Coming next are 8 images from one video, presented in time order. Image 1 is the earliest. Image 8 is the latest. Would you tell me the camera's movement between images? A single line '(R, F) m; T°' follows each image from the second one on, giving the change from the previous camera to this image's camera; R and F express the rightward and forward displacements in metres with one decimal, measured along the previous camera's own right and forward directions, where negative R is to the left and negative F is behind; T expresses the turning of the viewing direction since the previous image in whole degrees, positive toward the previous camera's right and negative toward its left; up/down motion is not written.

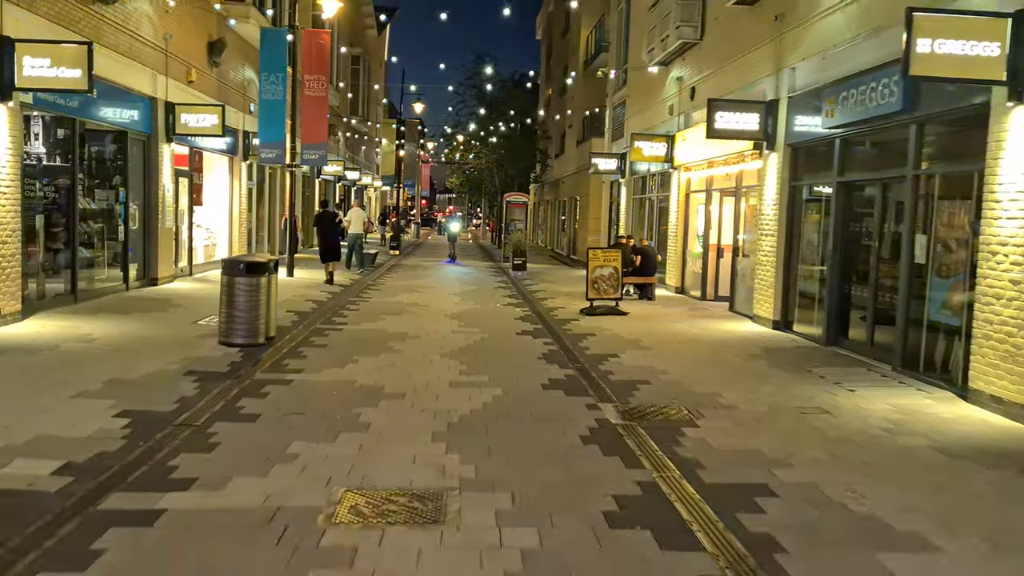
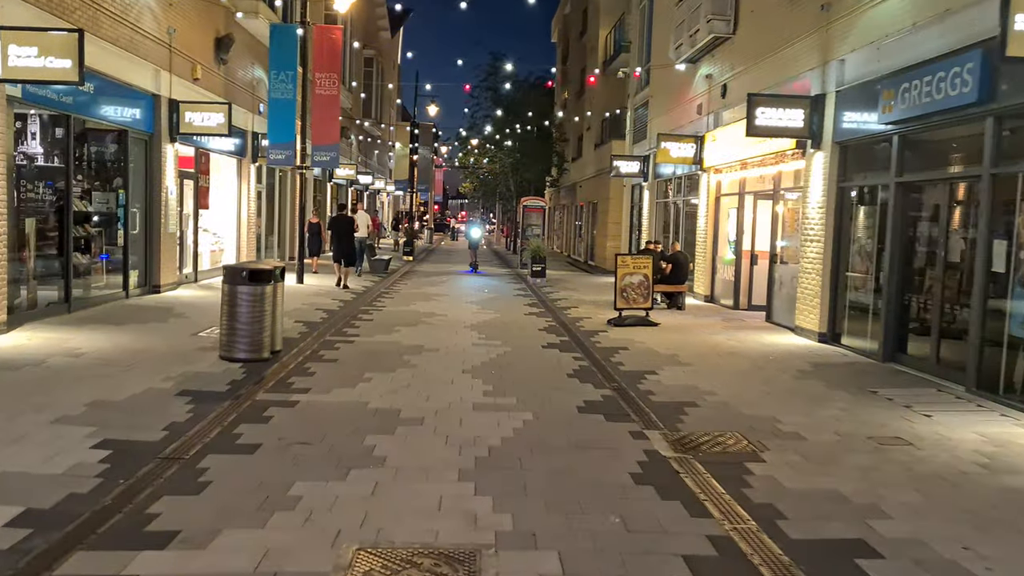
(-0.2, +0.8) m; -1°
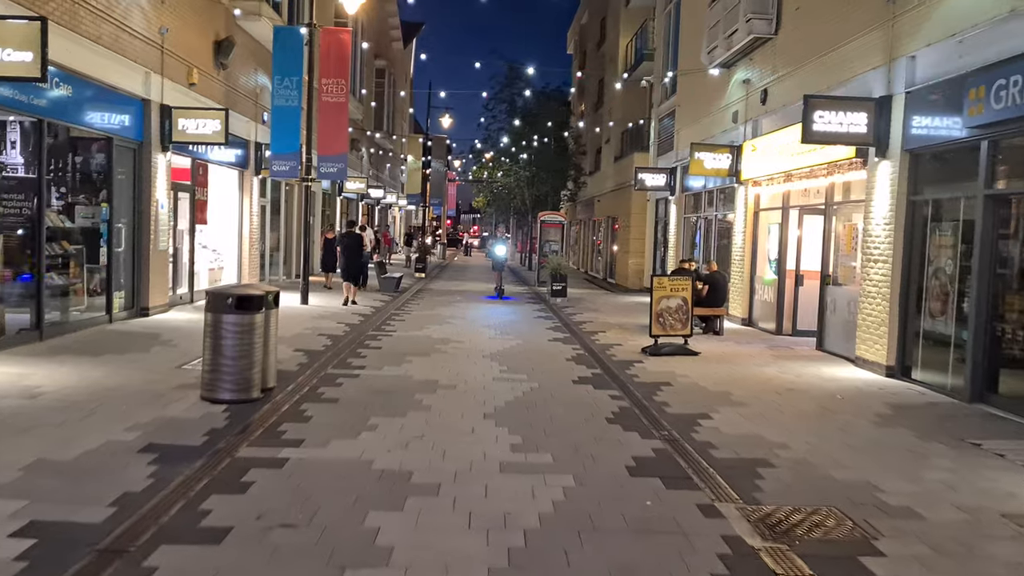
(-0.1, +1.2) m; -1°
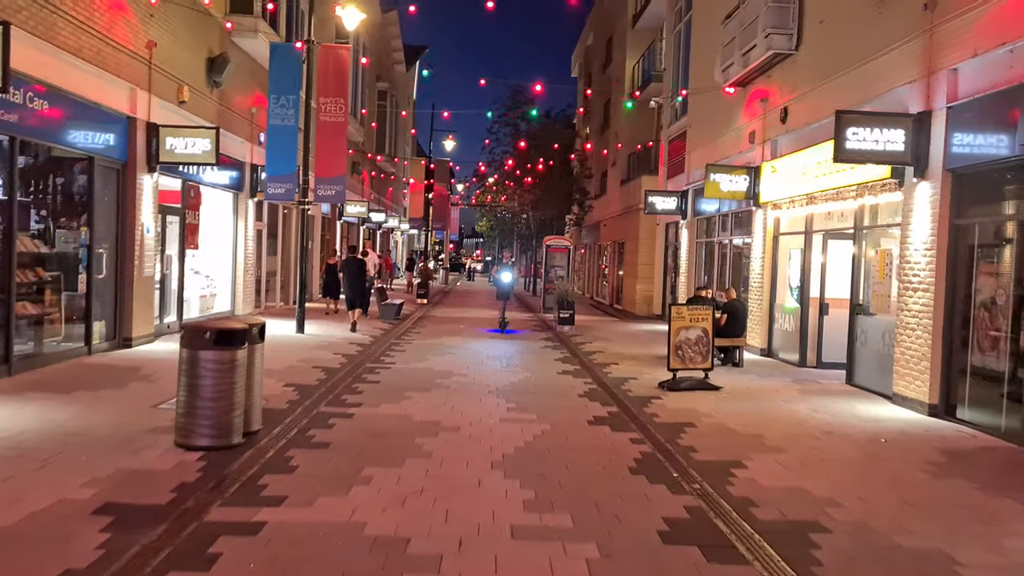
(-0.1, +0.7) m; 0°
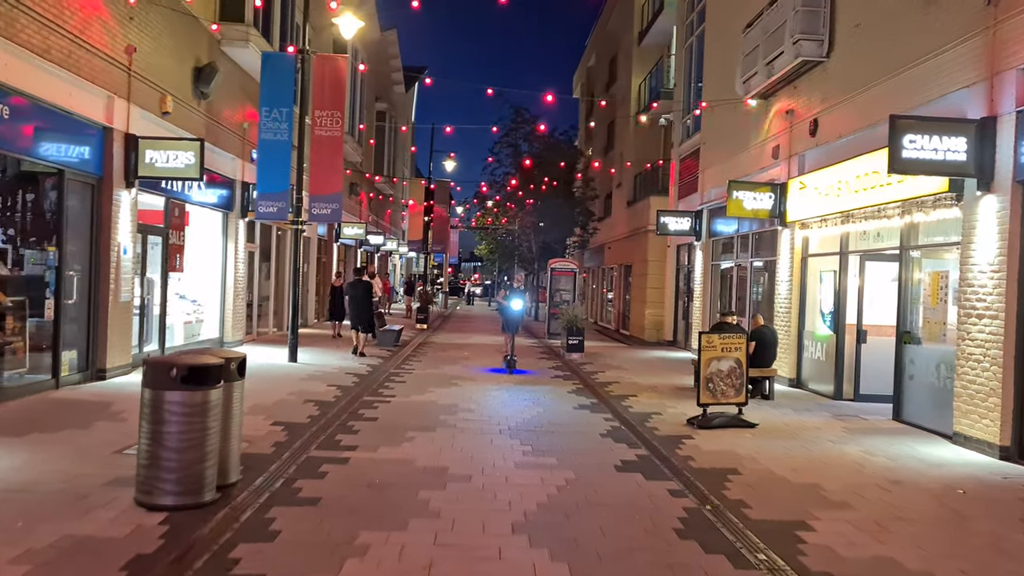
(-0.2, +1.0) m; 0°
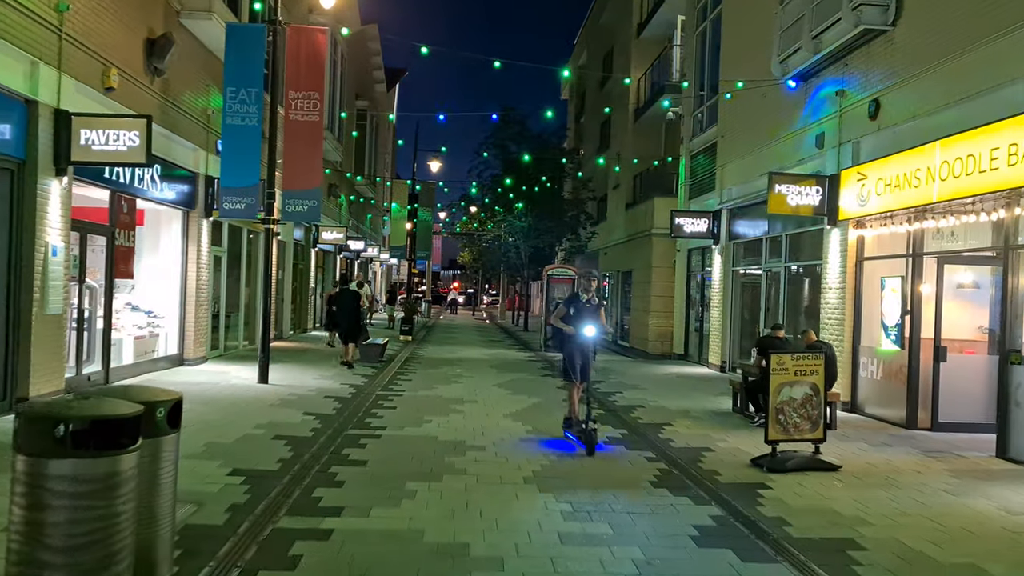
(-0.4, +1.8) m; +1°
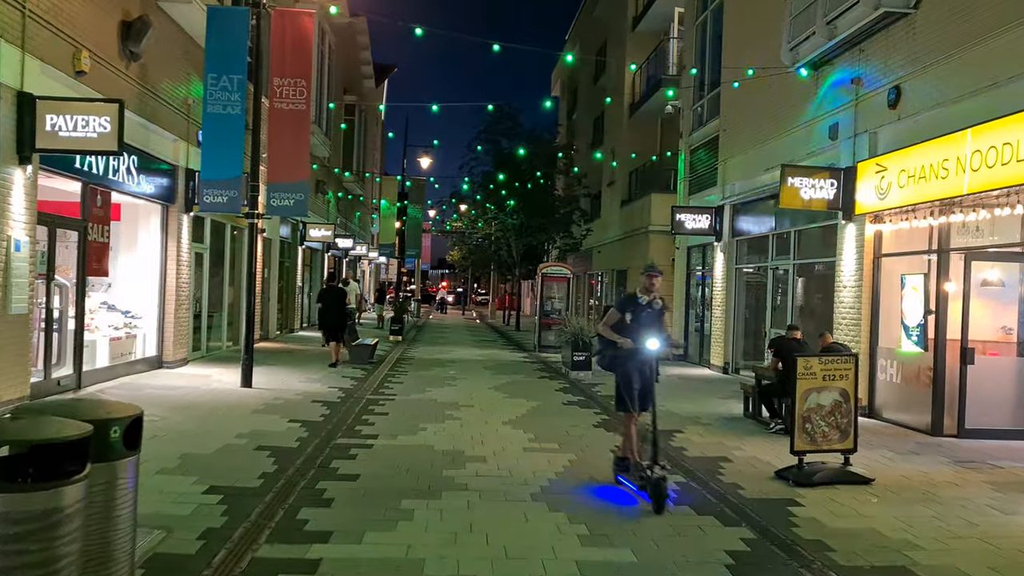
(-0.1, +0.6) m; +1°
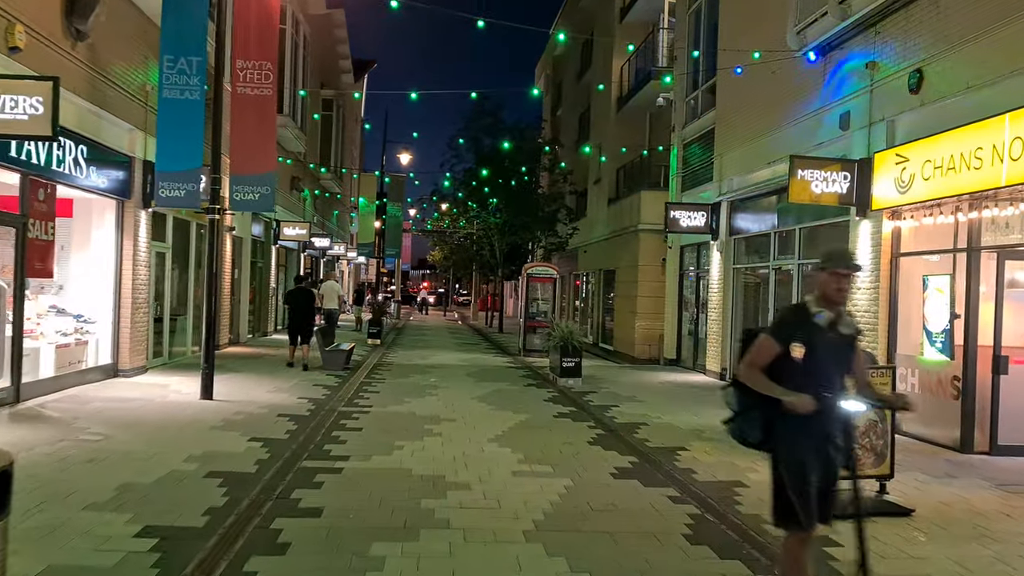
(0.0, +0.9) m; +1°
